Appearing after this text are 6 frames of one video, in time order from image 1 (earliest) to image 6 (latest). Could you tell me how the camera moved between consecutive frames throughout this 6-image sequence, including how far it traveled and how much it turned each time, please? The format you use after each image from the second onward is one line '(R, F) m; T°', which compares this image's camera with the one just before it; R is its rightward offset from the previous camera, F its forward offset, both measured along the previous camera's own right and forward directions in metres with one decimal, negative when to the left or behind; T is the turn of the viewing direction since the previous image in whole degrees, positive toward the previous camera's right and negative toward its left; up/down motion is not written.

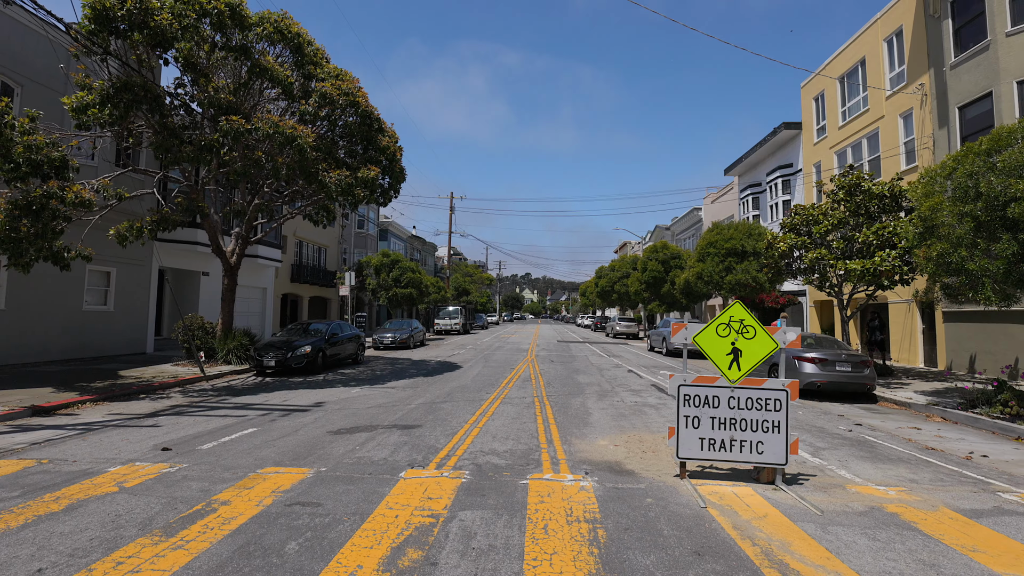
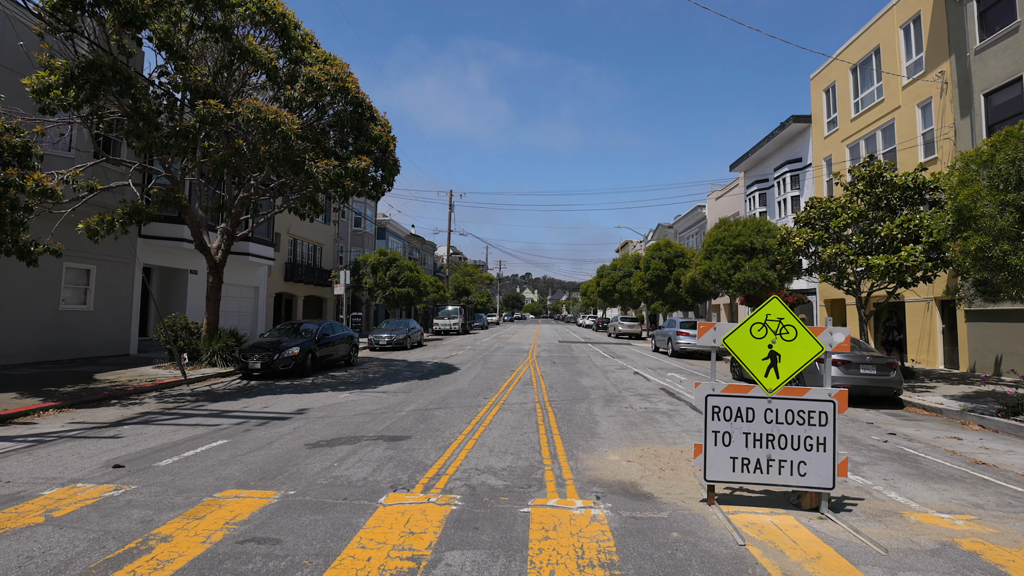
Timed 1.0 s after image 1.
(0.0, +0.9) m; 0°
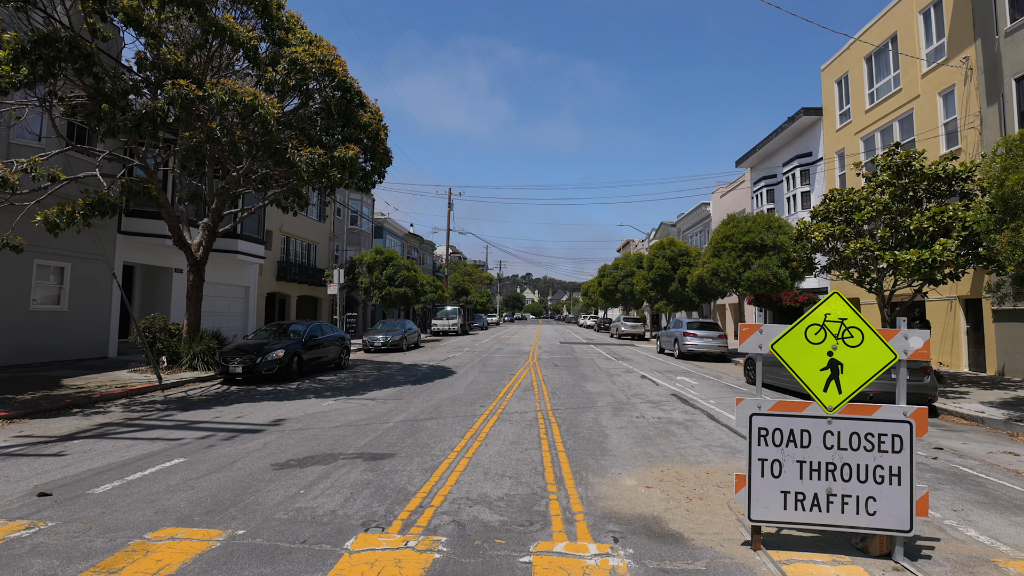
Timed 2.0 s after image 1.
(0.0, +1.0) m; 0°
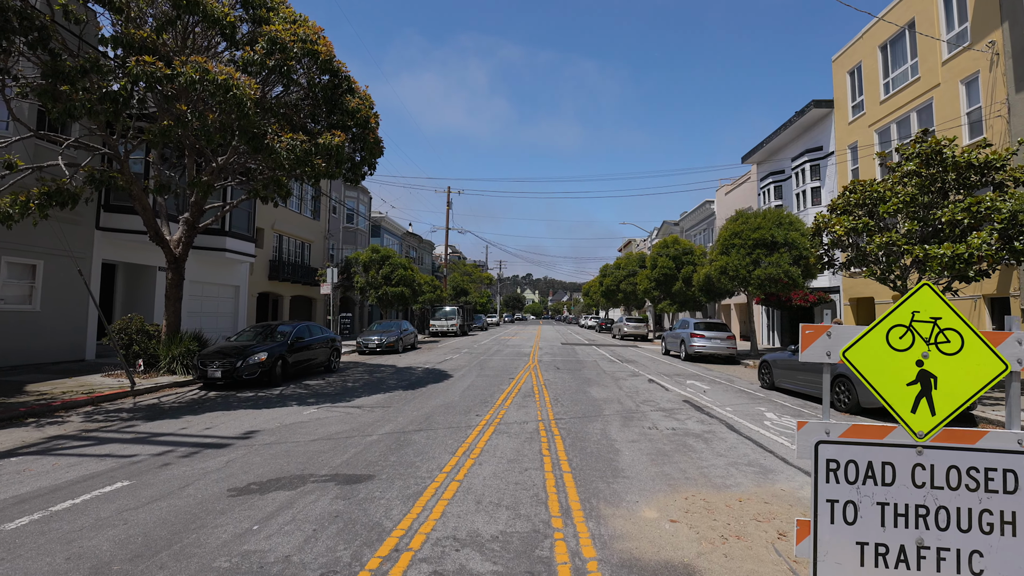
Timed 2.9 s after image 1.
(0.0, +0.9) m; 0°
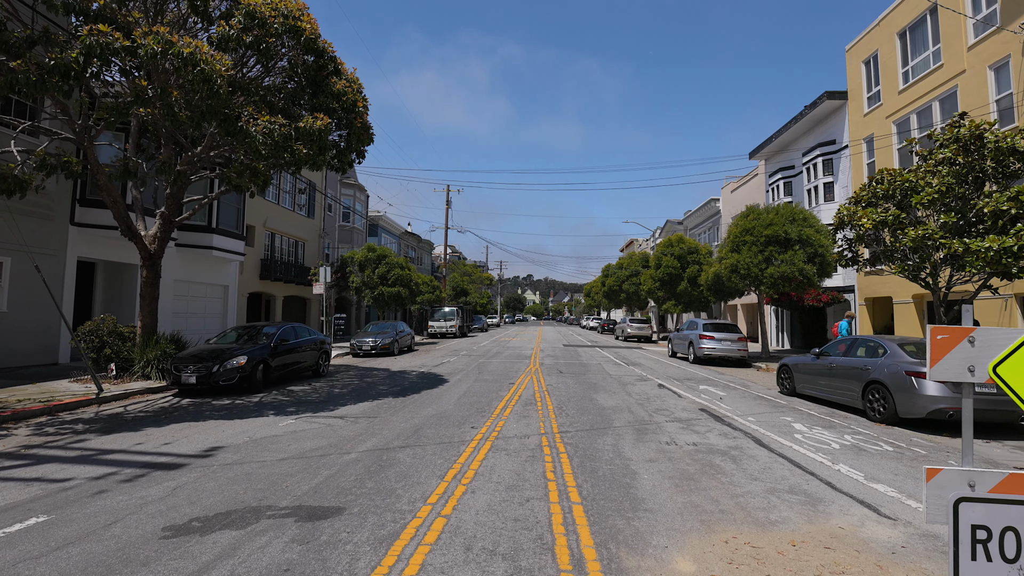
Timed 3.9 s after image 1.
(0.0, +1.0) m; 0°
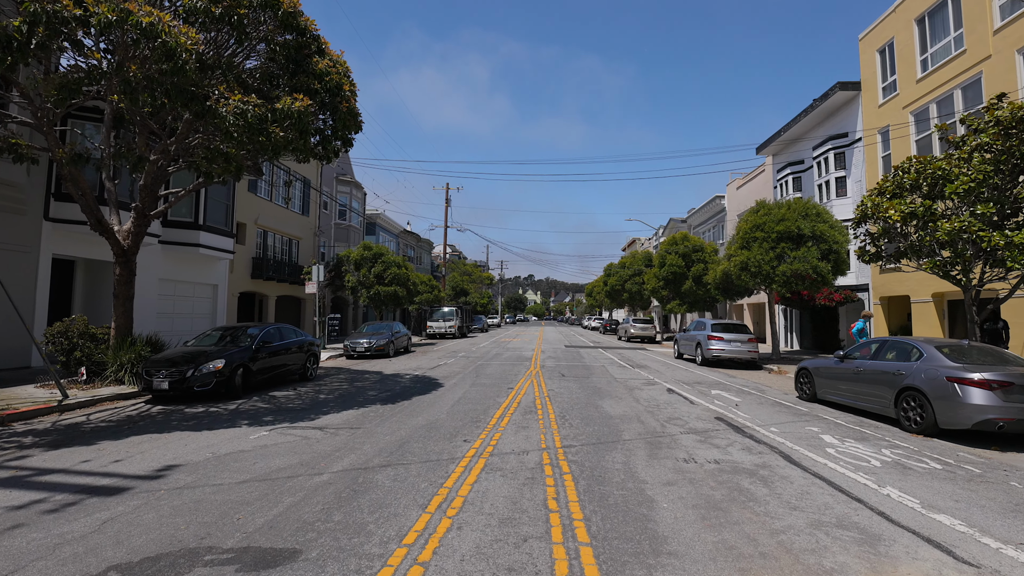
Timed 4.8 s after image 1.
(+0.1, +0.9) m; 0°
